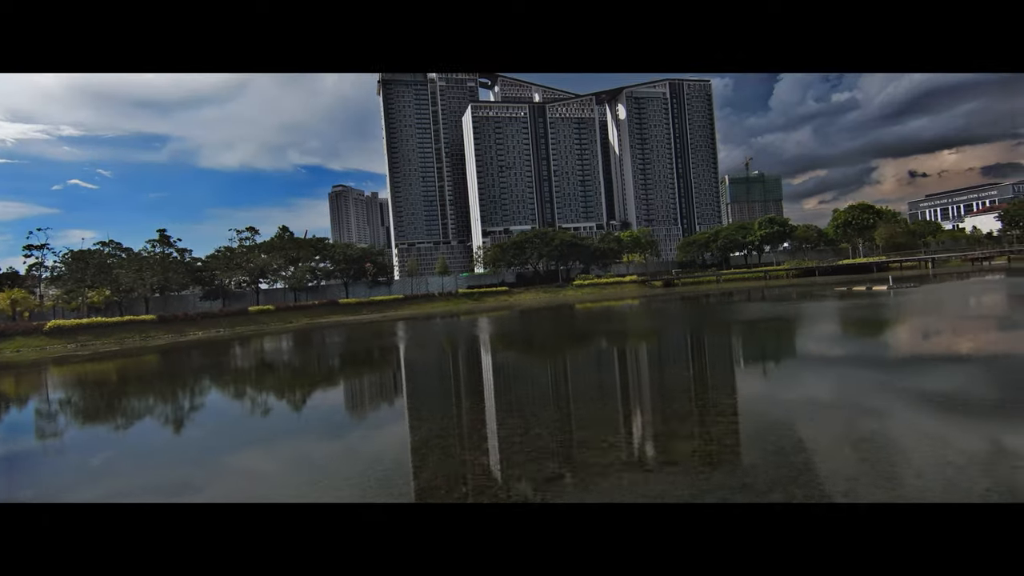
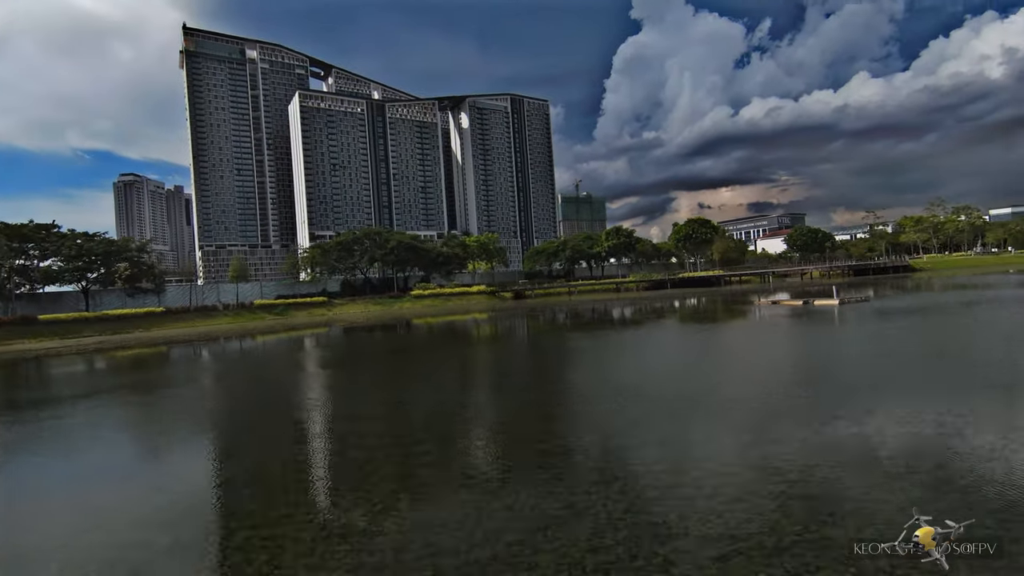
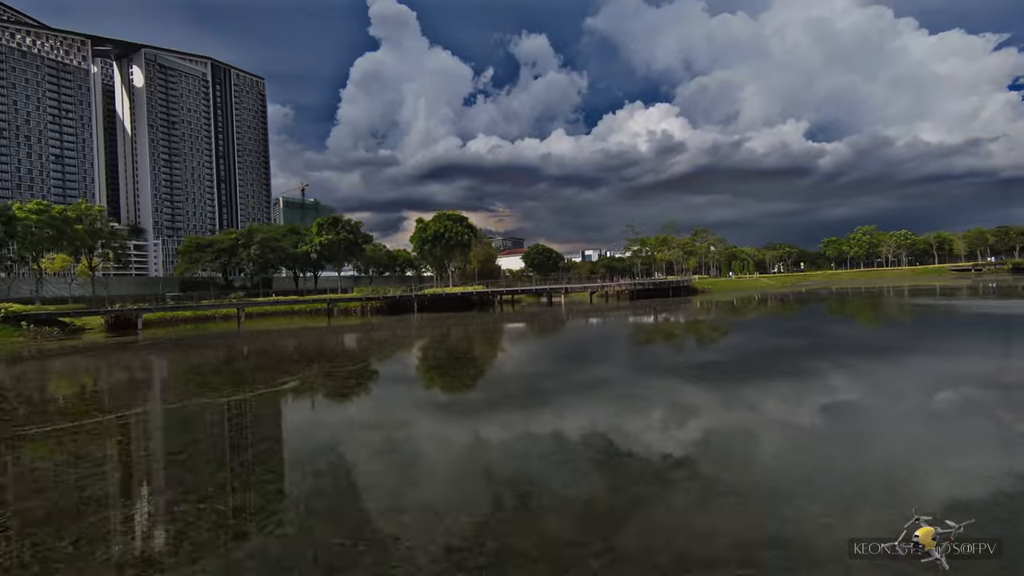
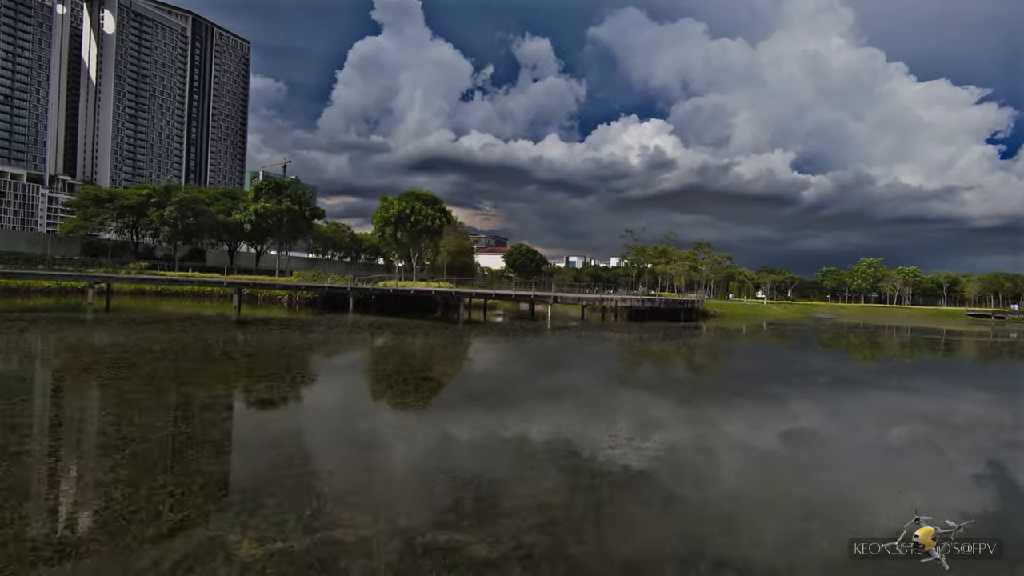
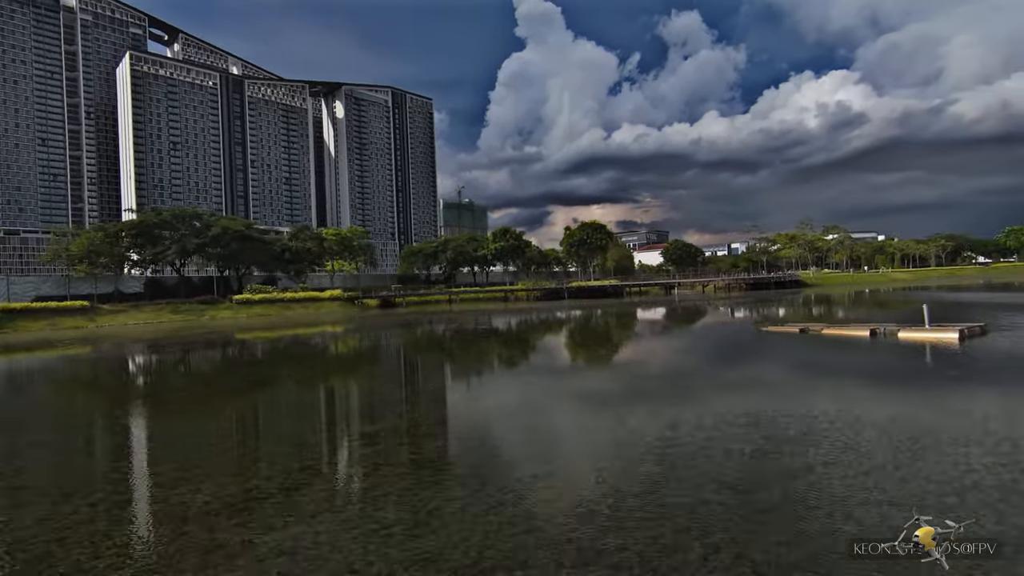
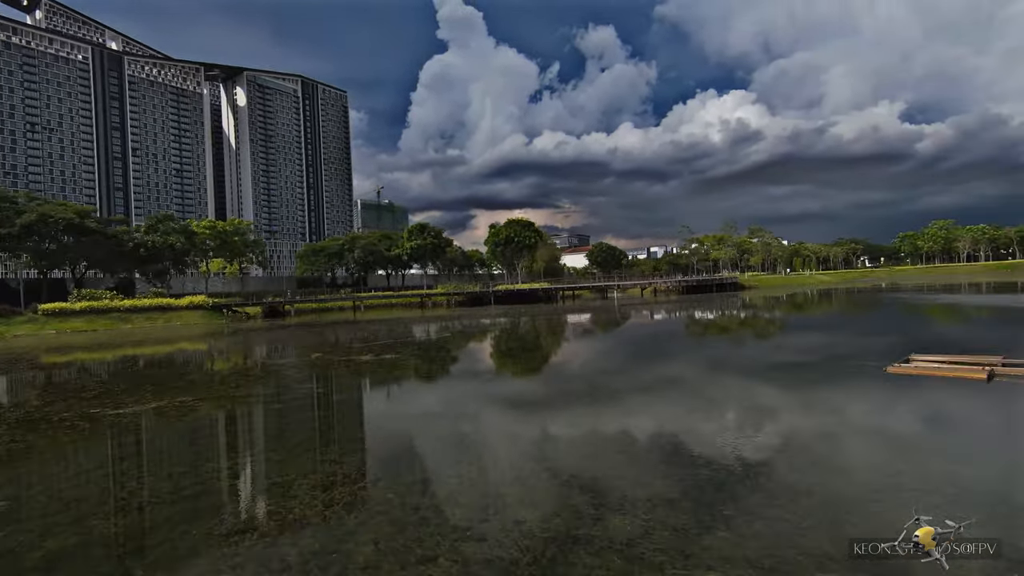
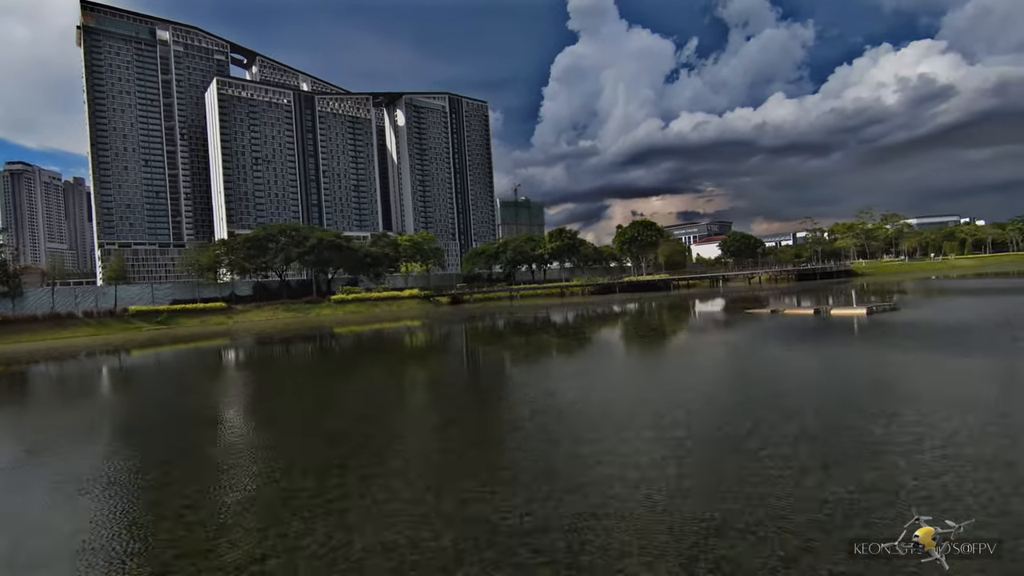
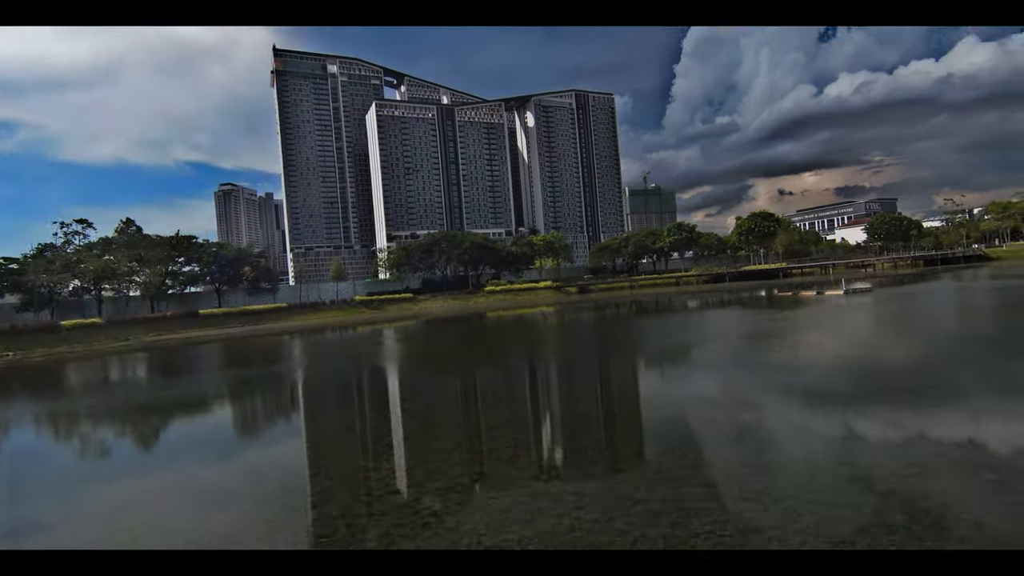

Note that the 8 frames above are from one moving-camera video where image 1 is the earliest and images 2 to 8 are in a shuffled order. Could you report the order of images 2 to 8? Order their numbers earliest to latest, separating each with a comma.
8, 2, 7, 5, 6, 3, 4
